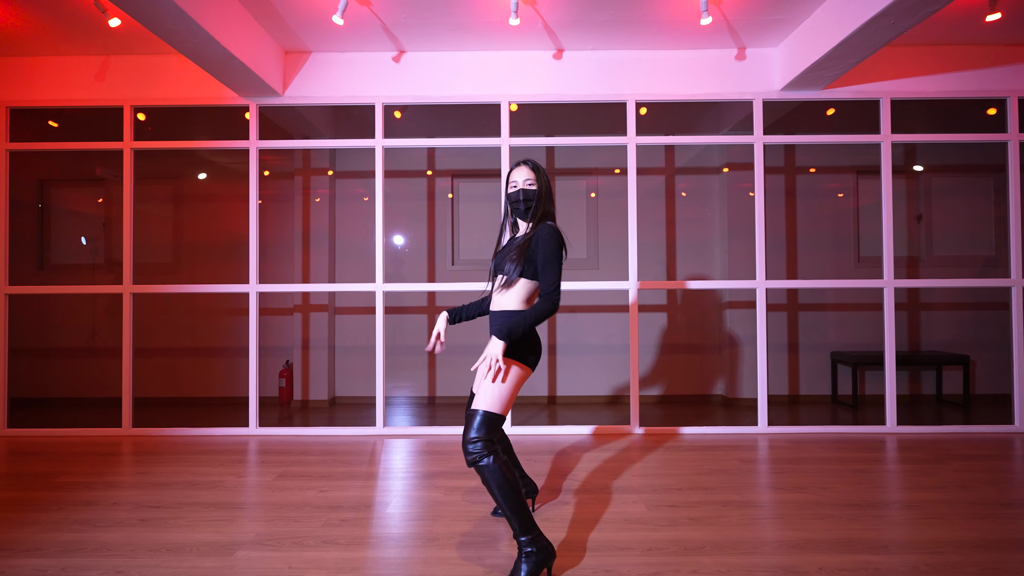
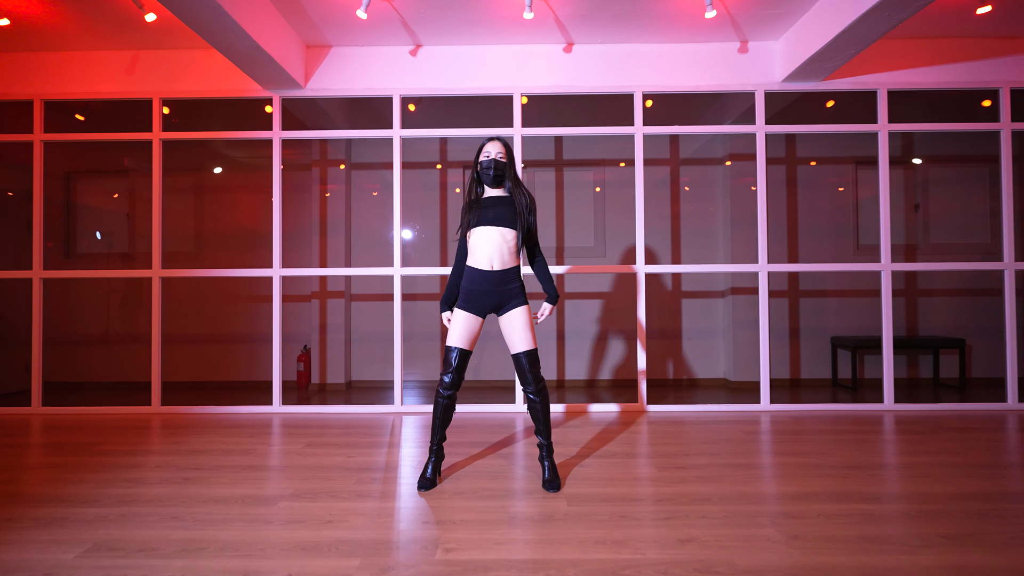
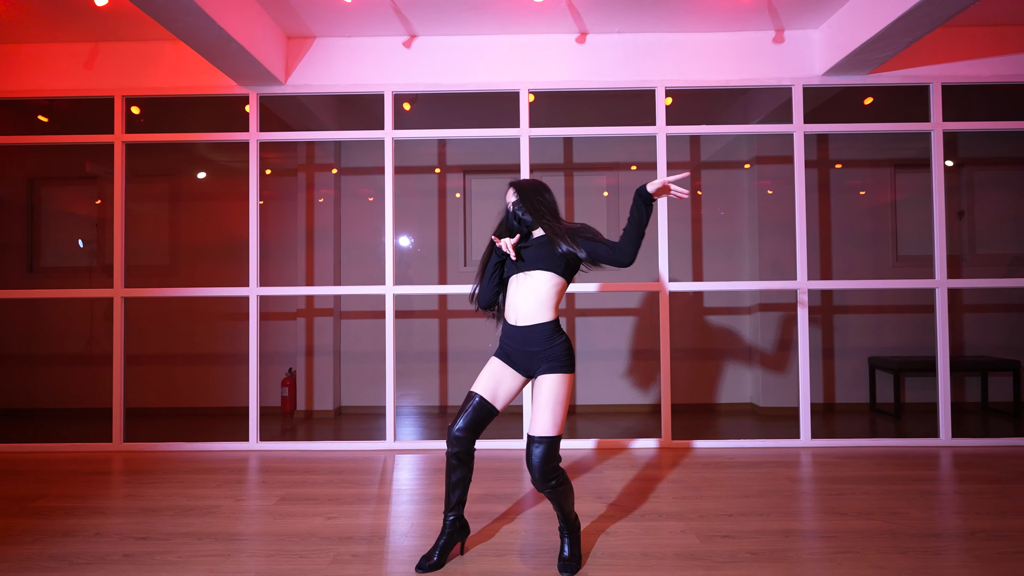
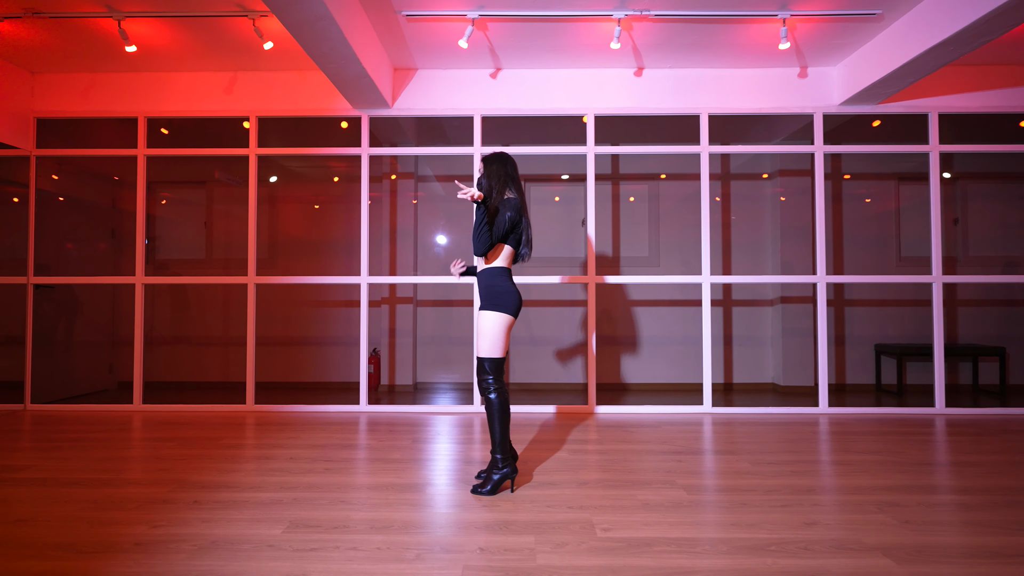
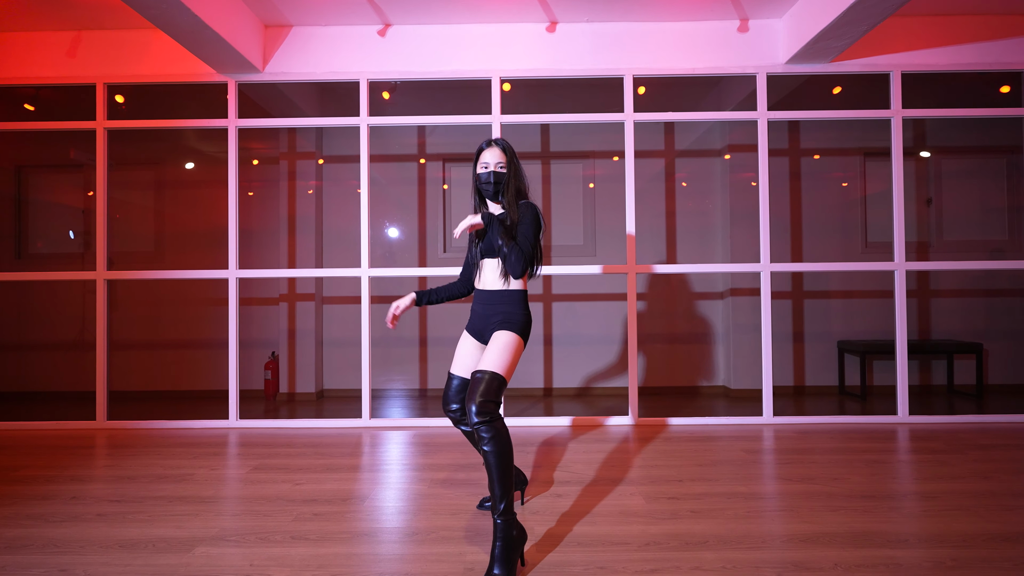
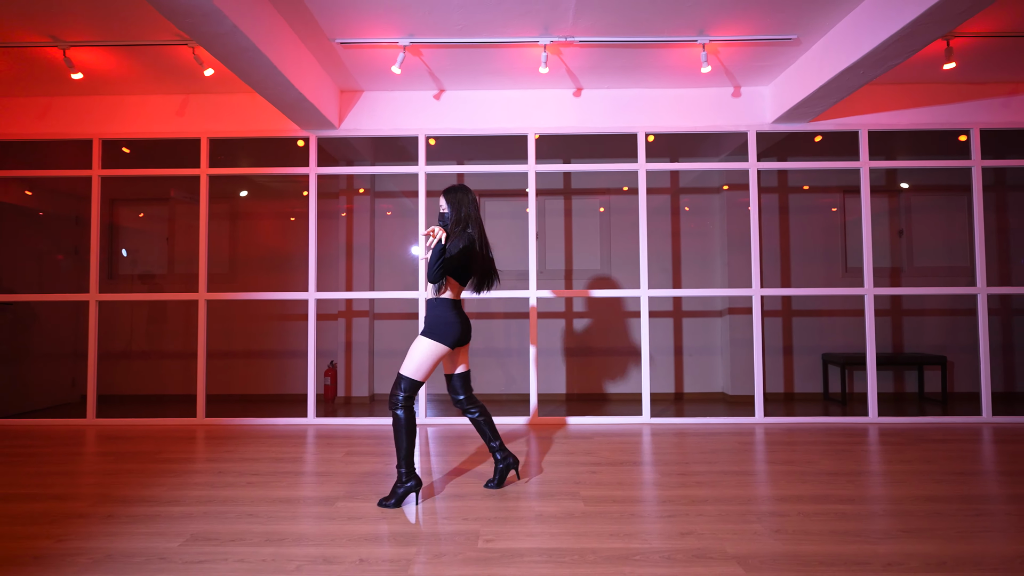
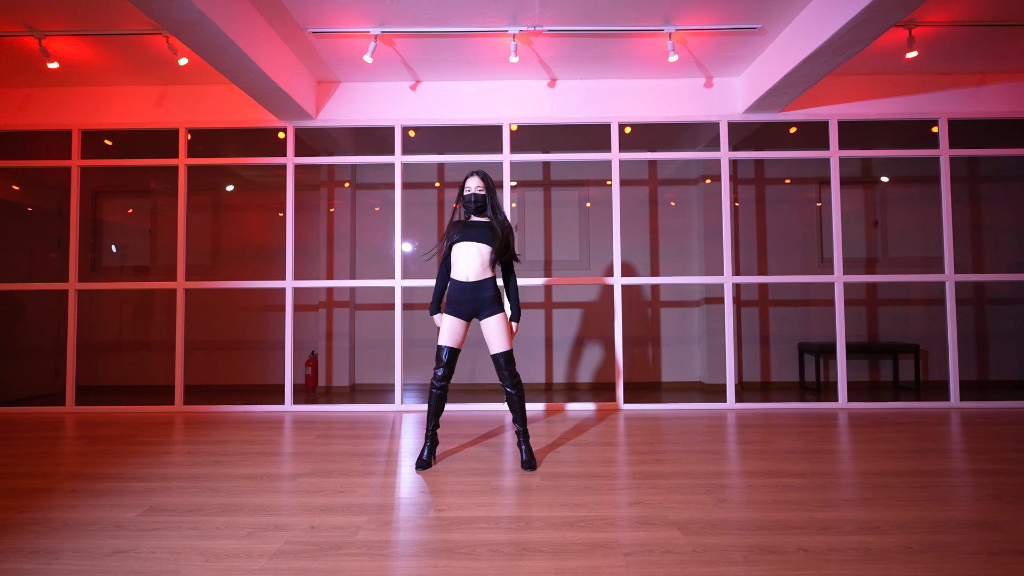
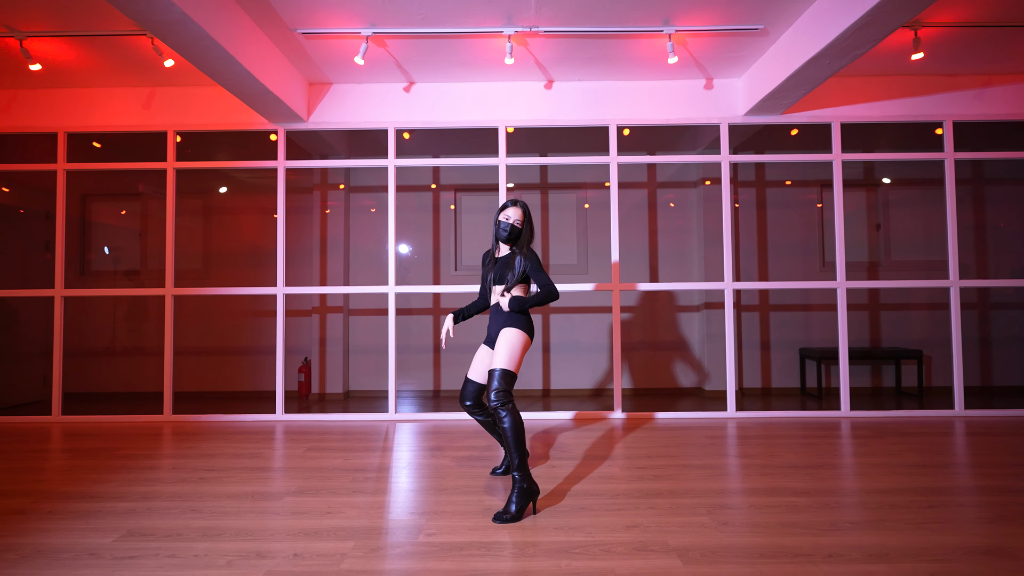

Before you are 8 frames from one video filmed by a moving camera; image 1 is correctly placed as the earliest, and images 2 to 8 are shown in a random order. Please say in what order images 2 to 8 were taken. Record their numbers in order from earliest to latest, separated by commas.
8, 5, 7, 2, 3, 6, 4
